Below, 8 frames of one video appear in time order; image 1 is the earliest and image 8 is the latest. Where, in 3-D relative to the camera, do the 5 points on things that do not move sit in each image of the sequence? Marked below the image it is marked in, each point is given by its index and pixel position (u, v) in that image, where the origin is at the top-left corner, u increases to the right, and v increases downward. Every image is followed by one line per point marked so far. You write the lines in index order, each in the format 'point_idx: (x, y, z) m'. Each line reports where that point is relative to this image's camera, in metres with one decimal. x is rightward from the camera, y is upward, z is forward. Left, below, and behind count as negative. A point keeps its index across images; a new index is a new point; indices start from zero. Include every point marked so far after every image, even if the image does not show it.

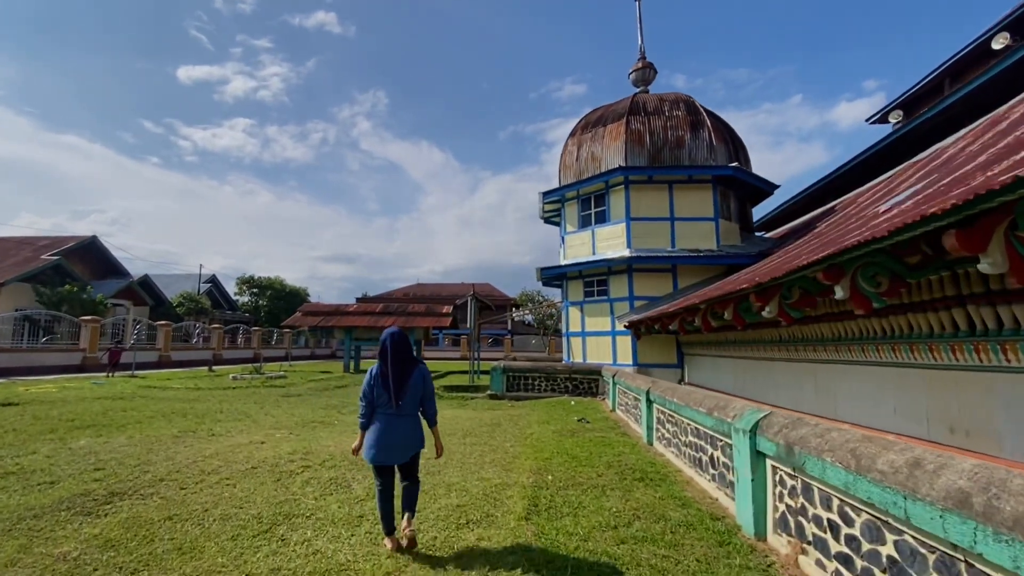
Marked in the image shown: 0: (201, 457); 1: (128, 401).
0: (-3.4, -1.8, +5.2) m
1: (-7.9, -2.3, +9.8) m
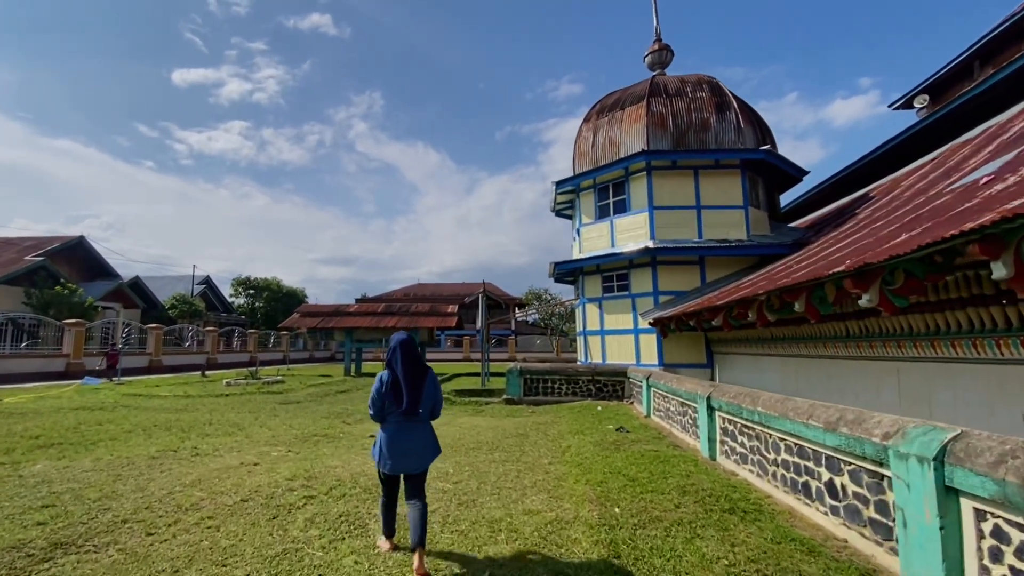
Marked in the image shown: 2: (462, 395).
0: (-2.9, -1.8, +4.3) m
1: (-7.5, -2.3, +8.8) m
2: (-1.2, -2.5, +11.2) m
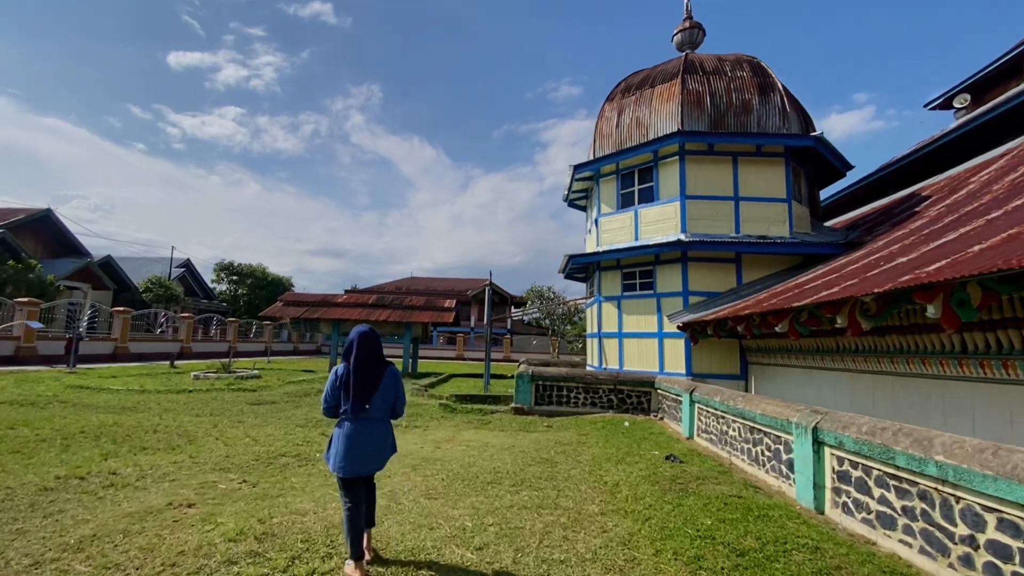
0: (-2.6, -1.5, +2.8) m
1: (-7.3, -1.8, +7.2) m
2: (-1.0, -2.3, +9.7) m
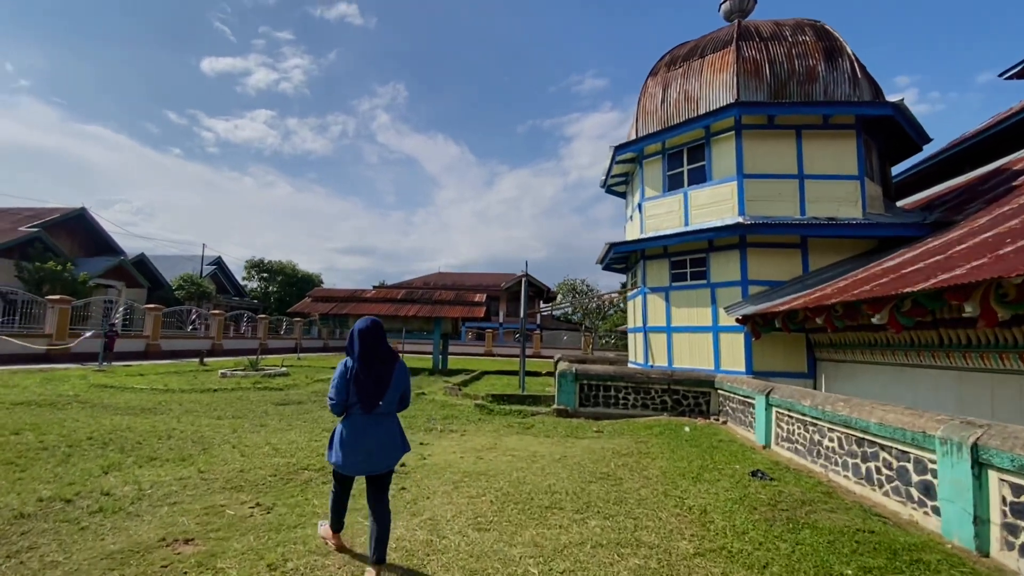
0: (-2.2, -1.4, +2.1) m
1: (-6.6, -1.7, +6.8) m
2: (-0.2, -2.1, +9.0) m
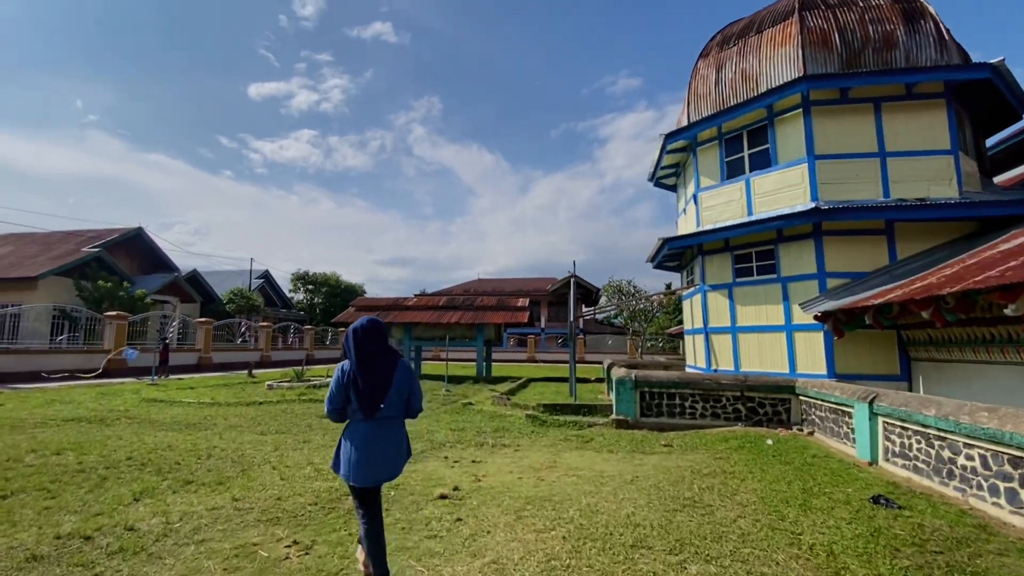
0: (-1.8, -1.4, +1.6) m
1: (-5.8, -2.0, +6.7) m
2: (+0.7, -2.1, +8.3) m
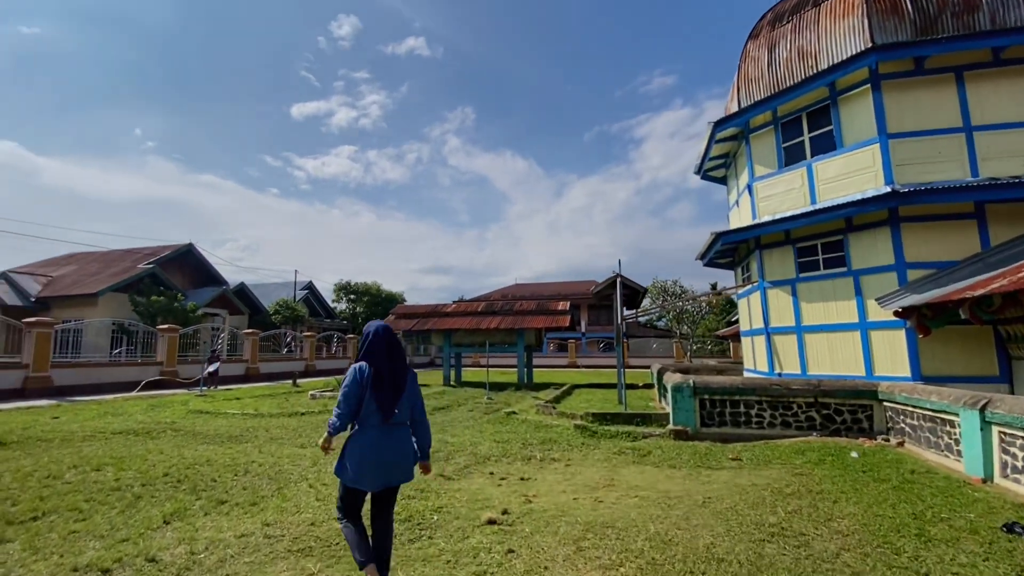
0: (-1.6, -1.4, +1.3) m
1: (-5.2, -2.1, +6.6) m
2: (+1.5, -2.2, +7.8) m
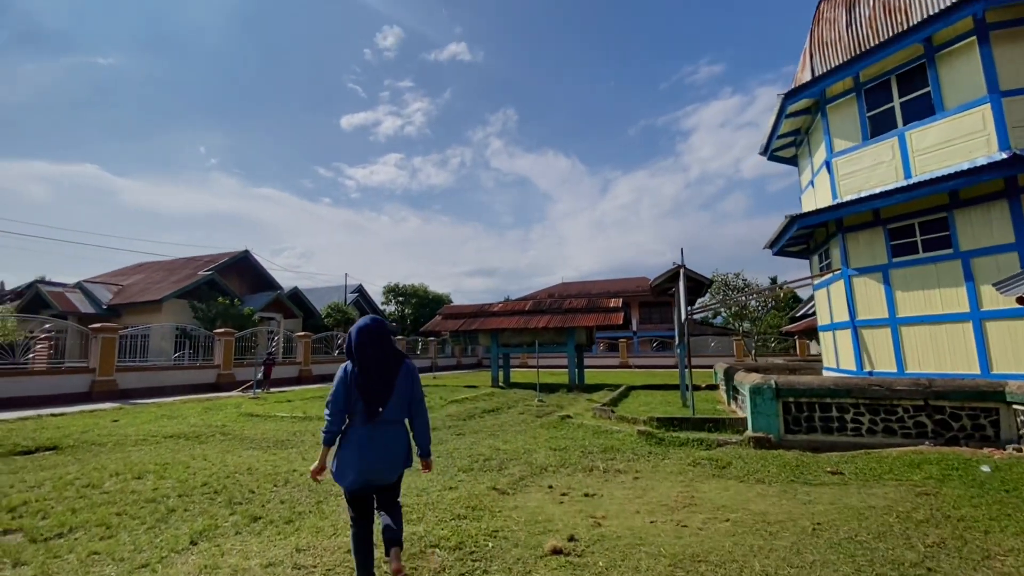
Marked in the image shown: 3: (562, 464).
0: (-1.4, -1.4, +0.9) m
1: (-4.4, -2.1, +6.5) m
2: (+2.3, -2.0, +7.0) m
3: (+0.5, -2.0, +5.4) m
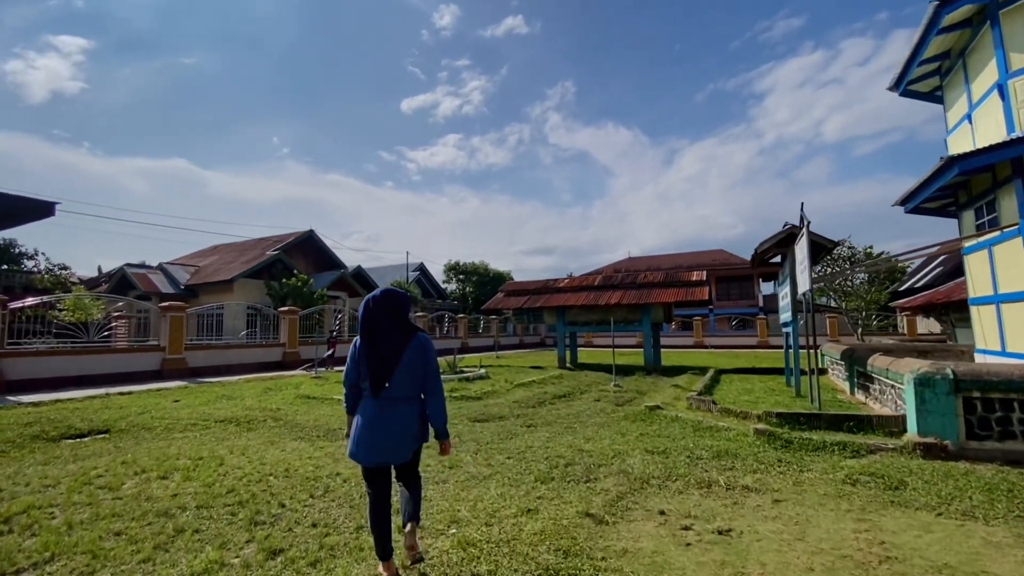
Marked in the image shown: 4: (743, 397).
0: (-1.1, -1.2, -0.1) m
1: (-3.5, -1.8, +5.9) m
2: (+3.3, -1.6, +5.6) m
3: (+1.3, -1.6, +4.2) m
4: (+3.8, -1.8, +7.8) m
